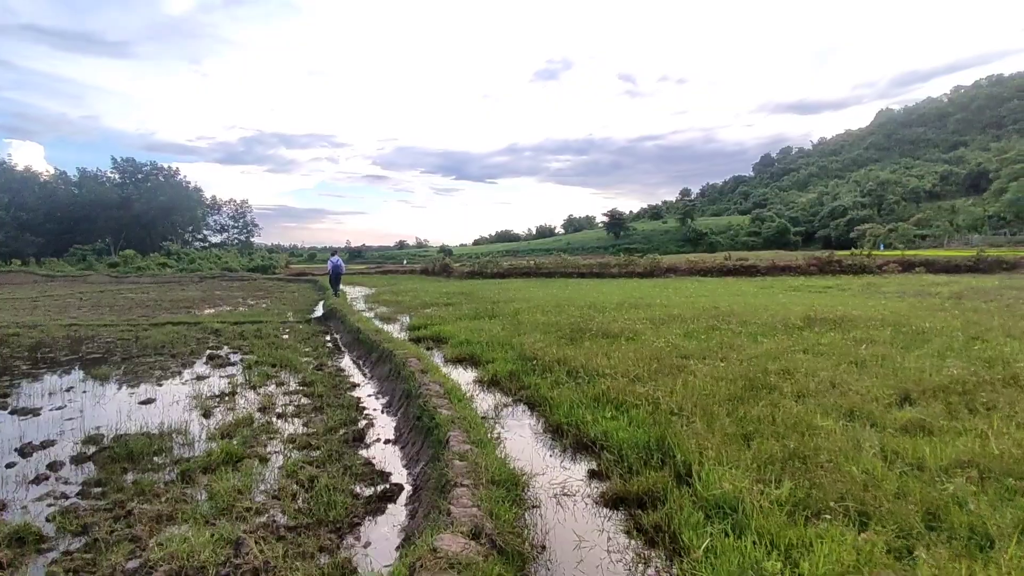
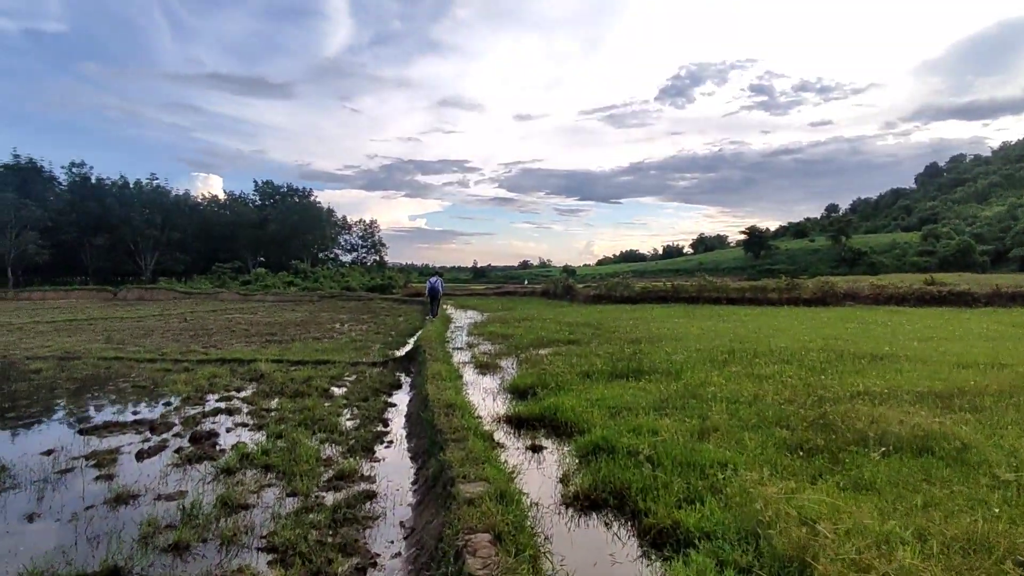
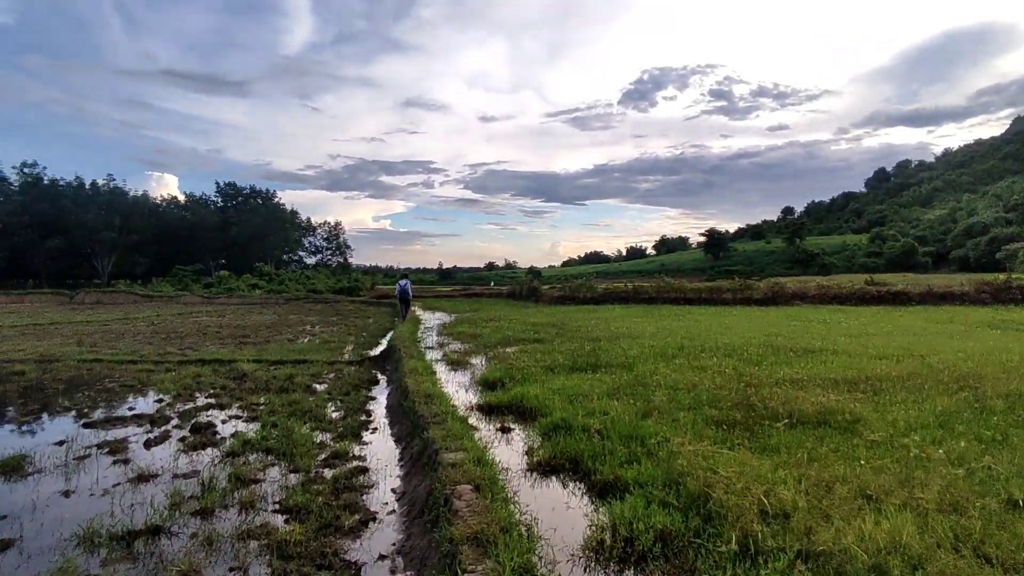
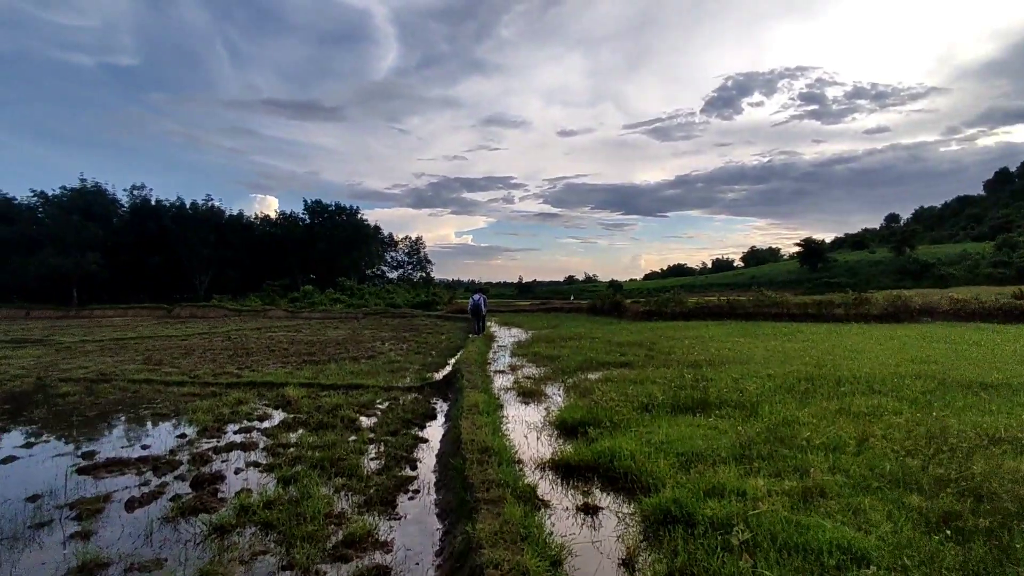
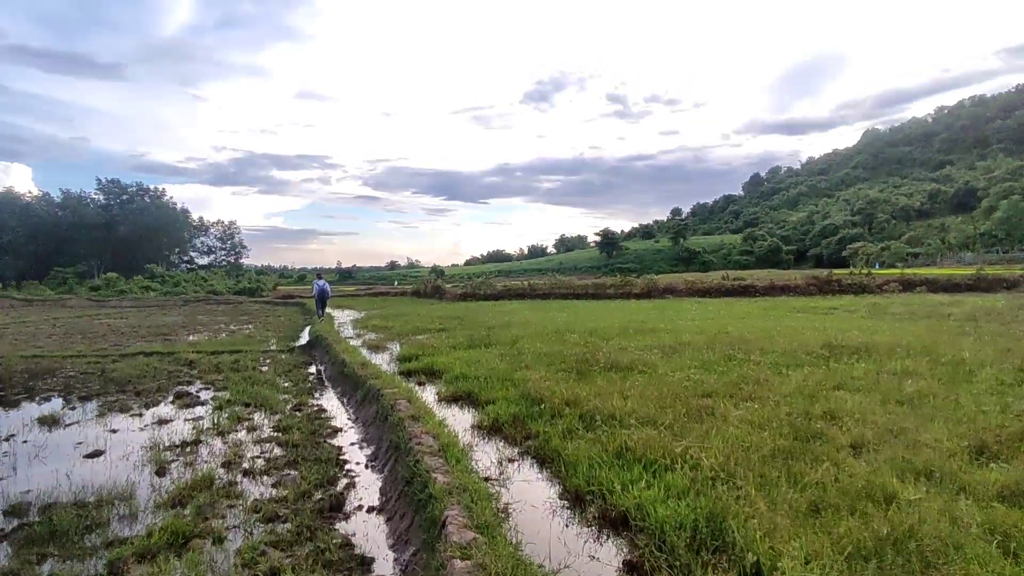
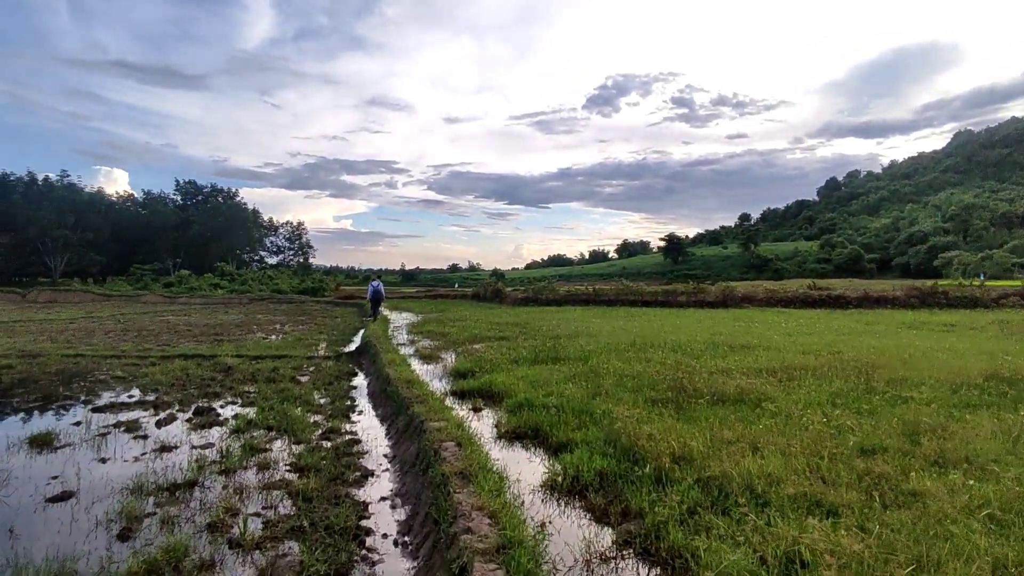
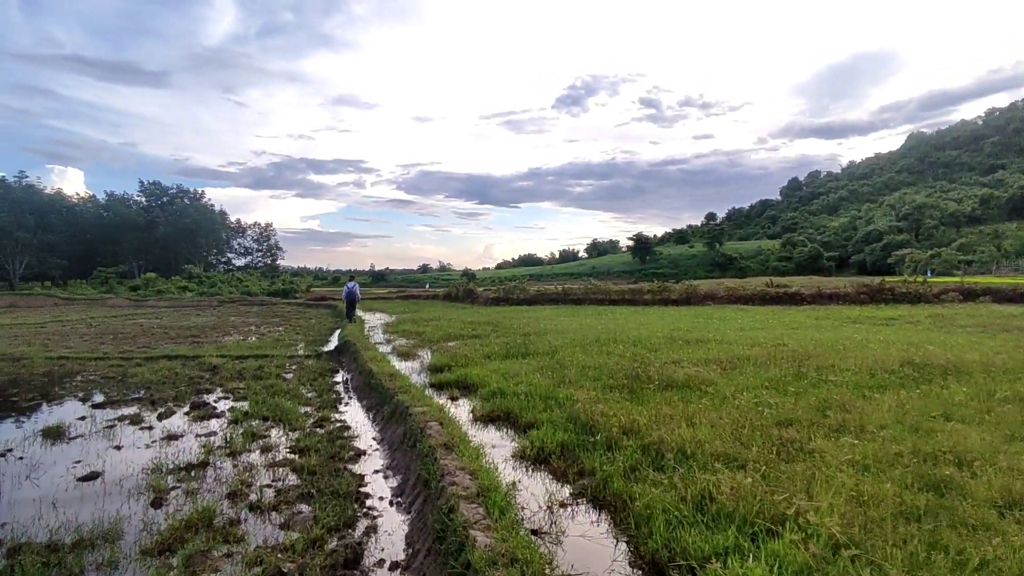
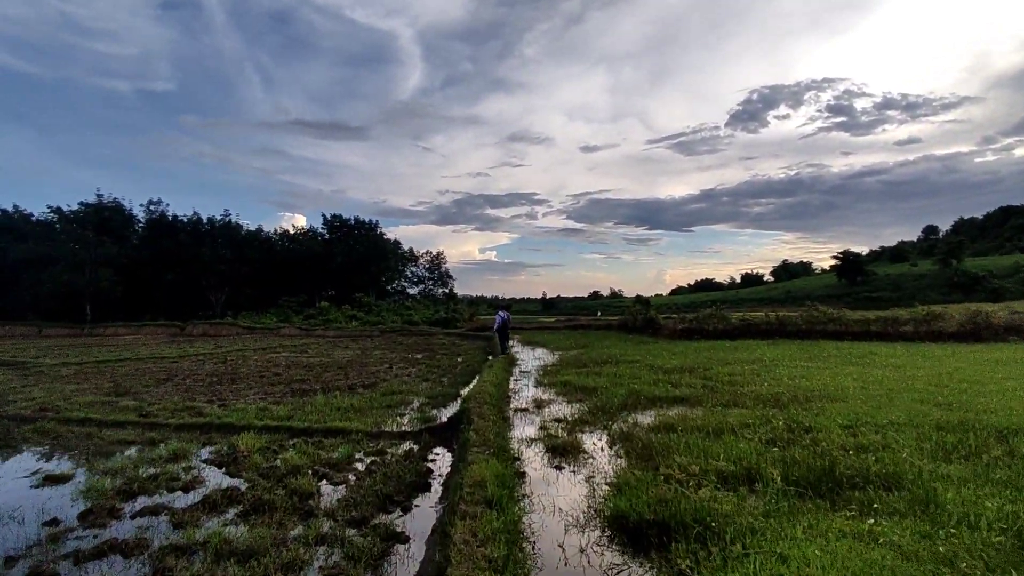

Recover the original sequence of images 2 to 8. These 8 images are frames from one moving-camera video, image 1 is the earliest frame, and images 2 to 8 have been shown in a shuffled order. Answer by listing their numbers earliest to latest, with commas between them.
5, 7, 6, 3, 2, 4, 8
